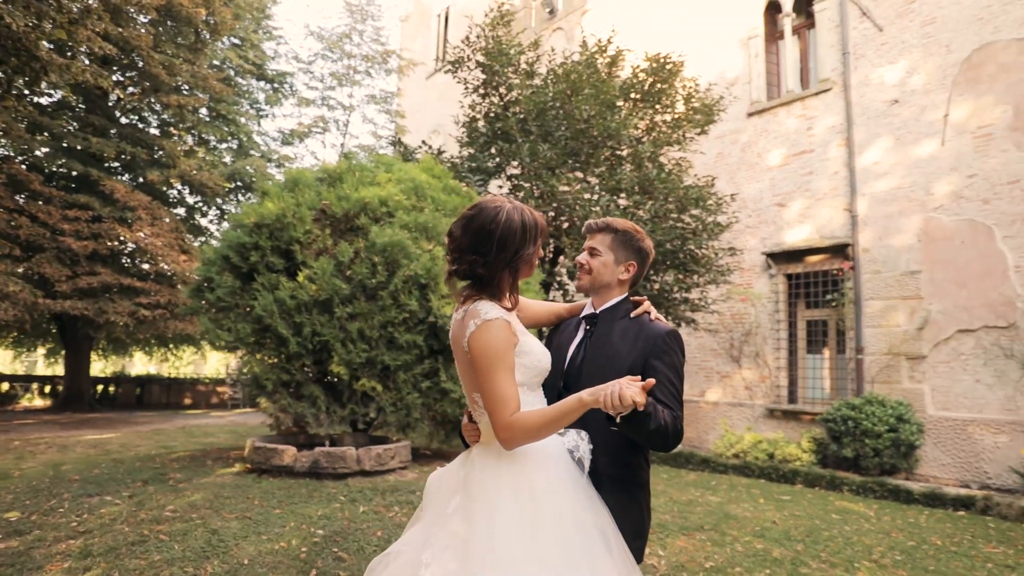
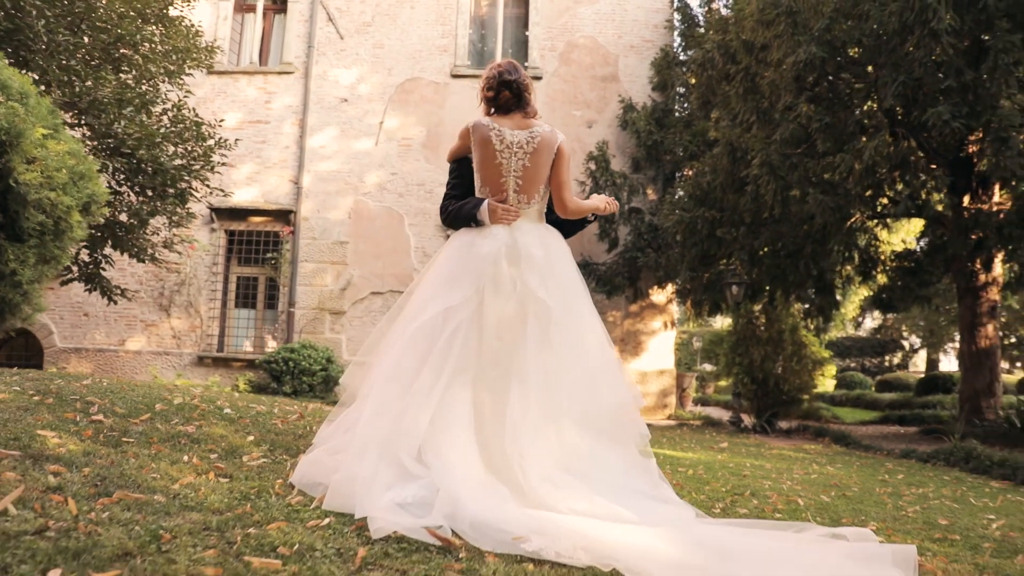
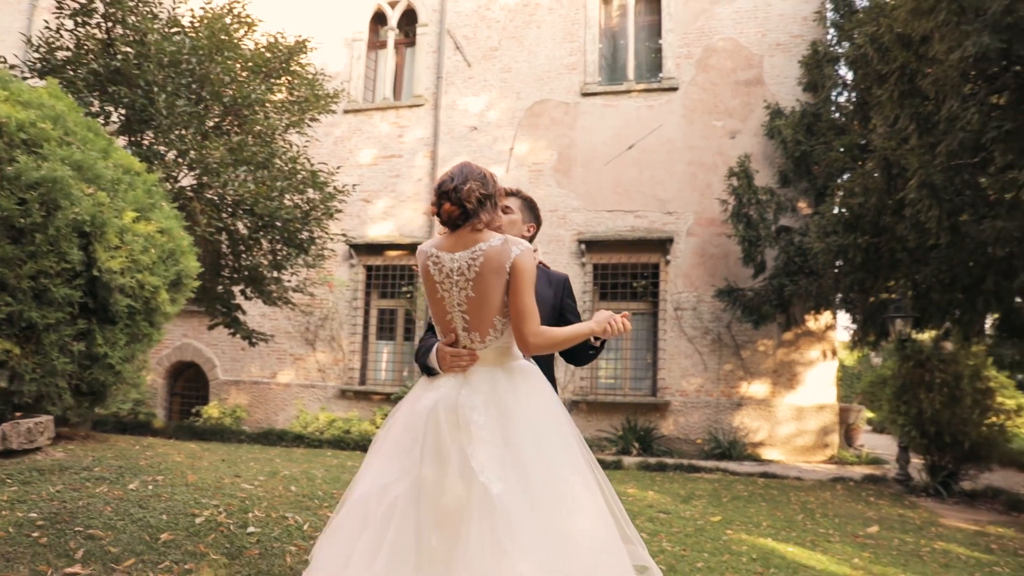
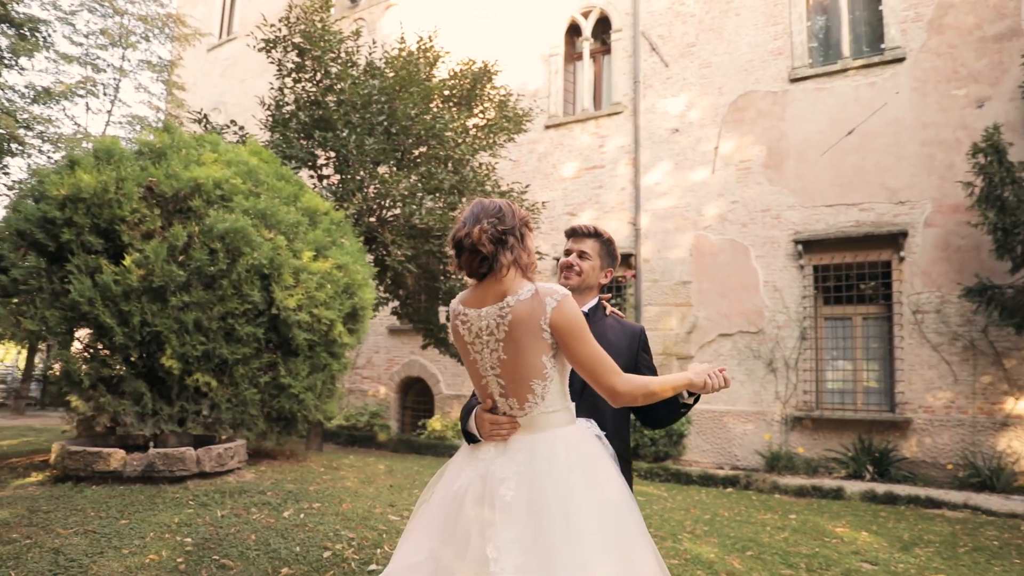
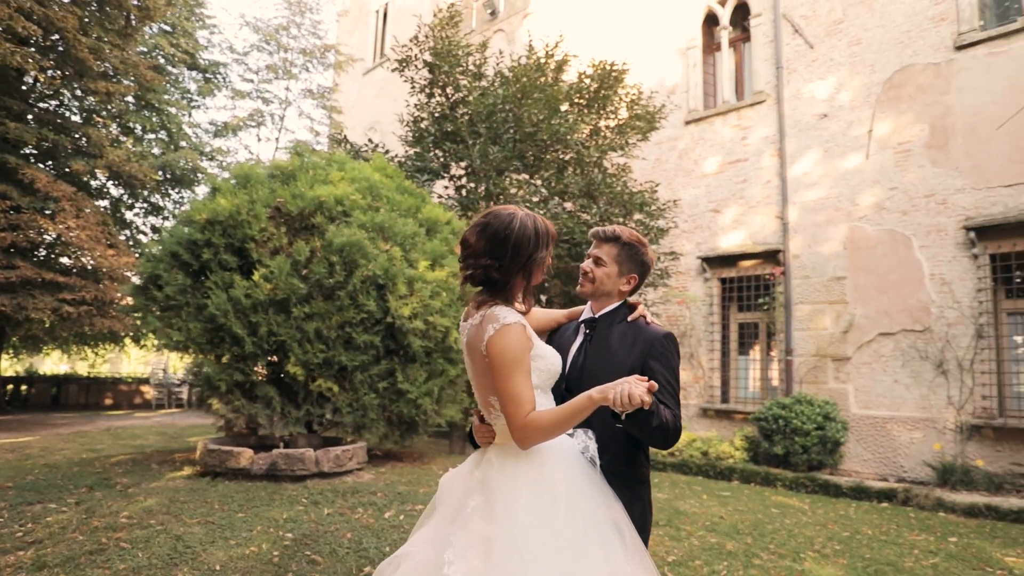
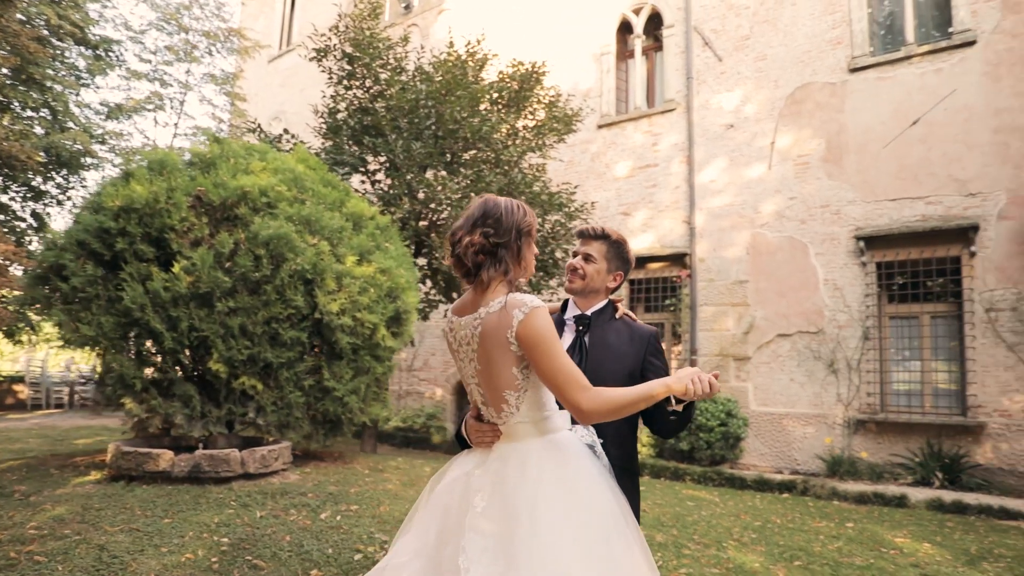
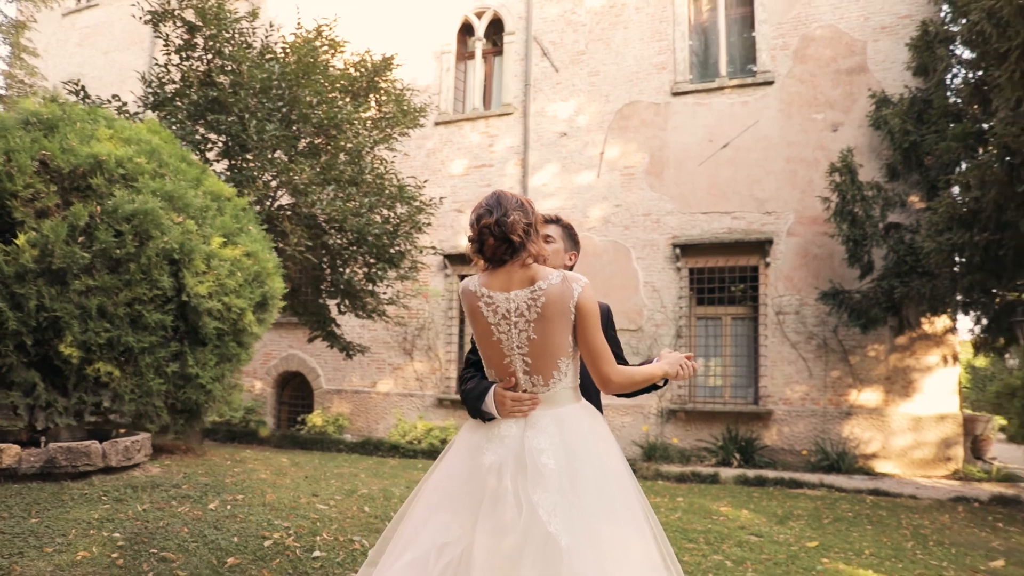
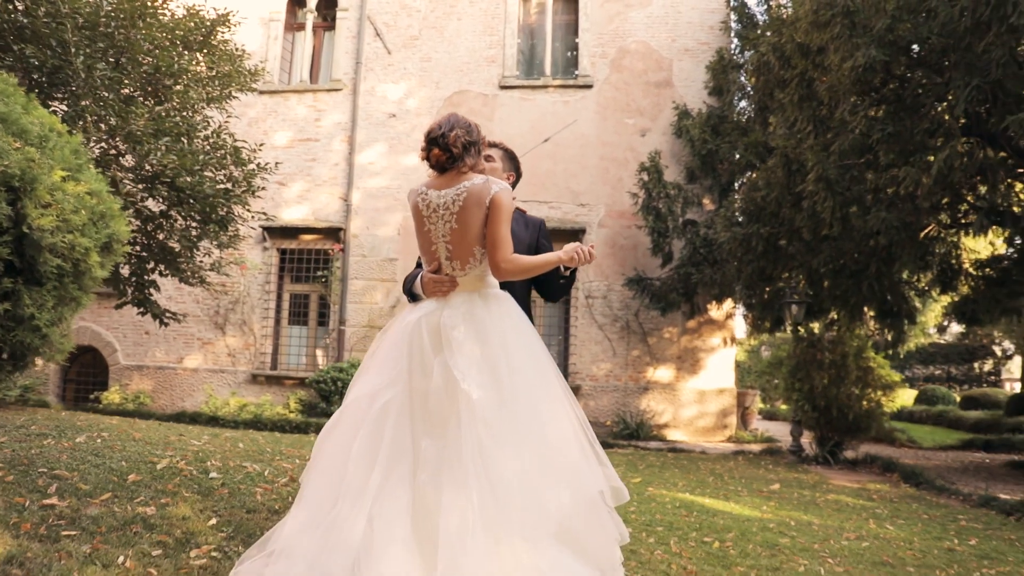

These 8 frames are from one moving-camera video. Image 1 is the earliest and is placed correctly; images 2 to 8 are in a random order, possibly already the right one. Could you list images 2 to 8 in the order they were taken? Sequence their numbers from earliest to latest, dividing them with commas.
5, 6, 4, 7, 3, 8, 2
